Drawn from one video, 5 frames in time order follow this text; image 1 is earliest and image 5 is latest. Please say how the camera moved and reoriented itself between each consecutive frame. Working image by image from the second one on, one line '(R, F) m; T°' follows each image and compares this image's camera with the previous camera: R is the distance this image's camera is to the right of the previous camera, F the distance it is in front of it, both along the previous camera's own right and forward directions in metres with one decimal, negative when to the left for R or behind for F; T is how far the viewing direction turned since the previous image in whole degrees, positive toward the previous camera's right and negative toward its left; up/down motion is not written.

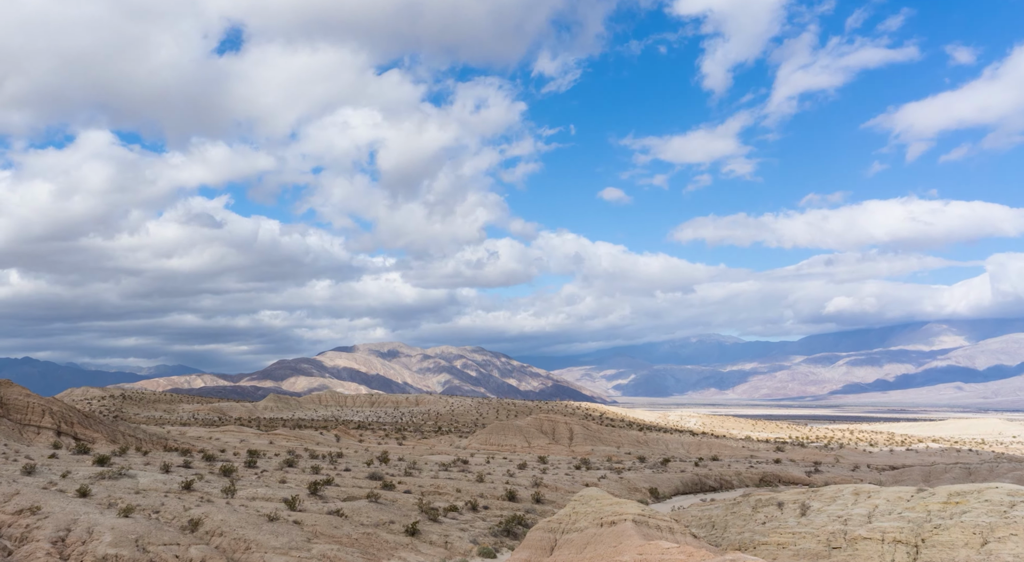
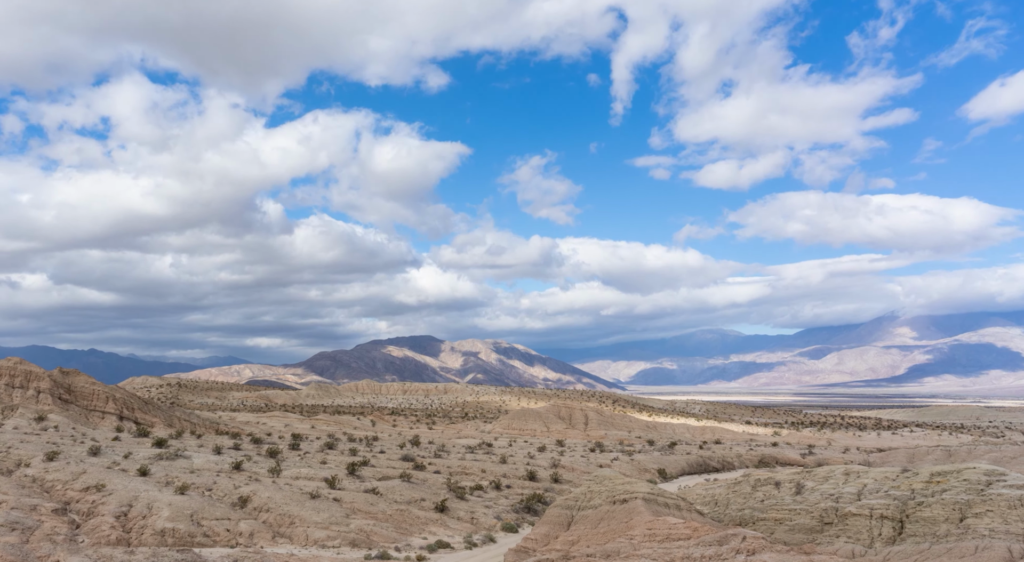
(-0.7, -2.4) m; 0°
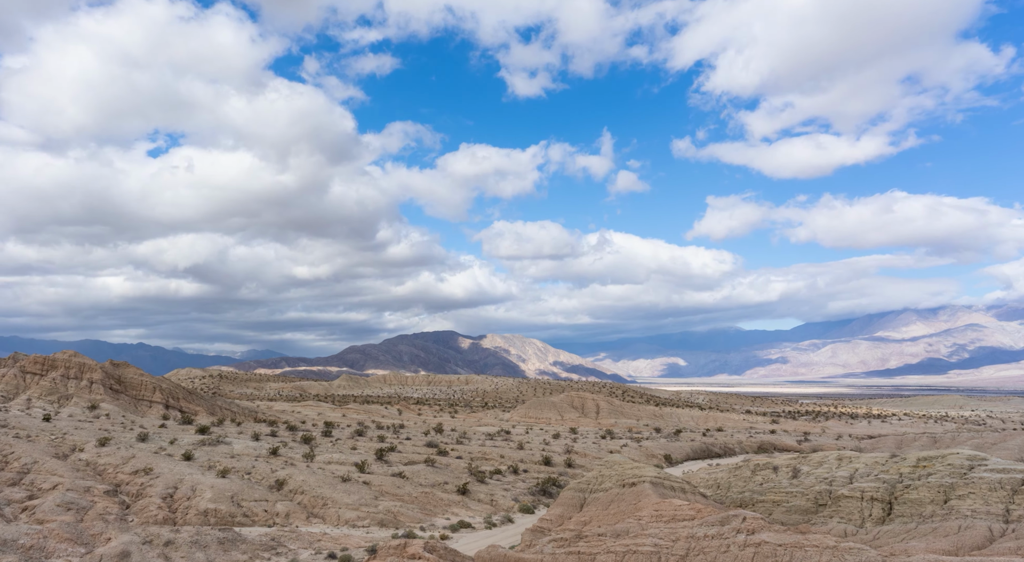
(-0.6, -2.2) m; 0°
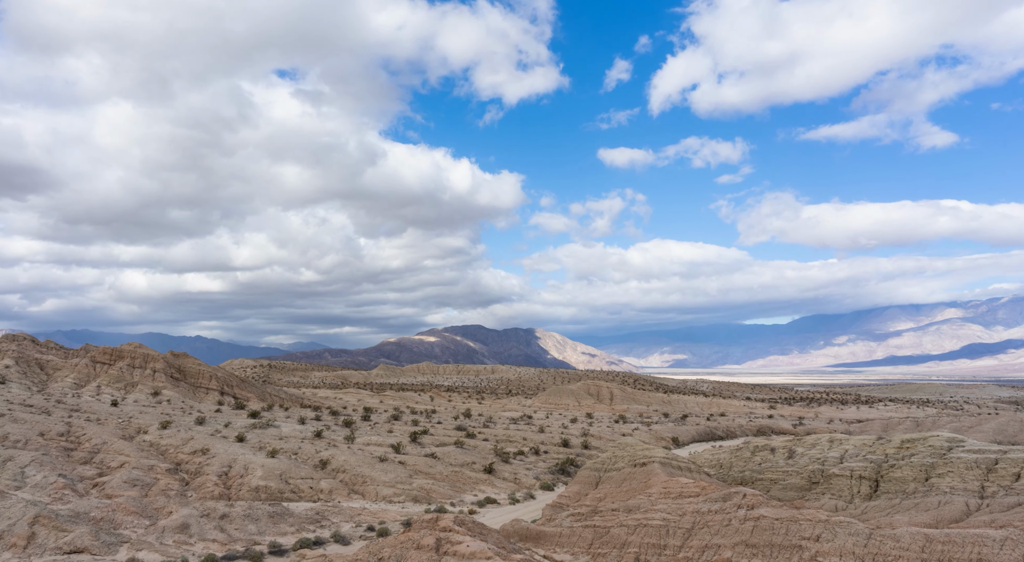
(-0.9, -3.1) m; 0°
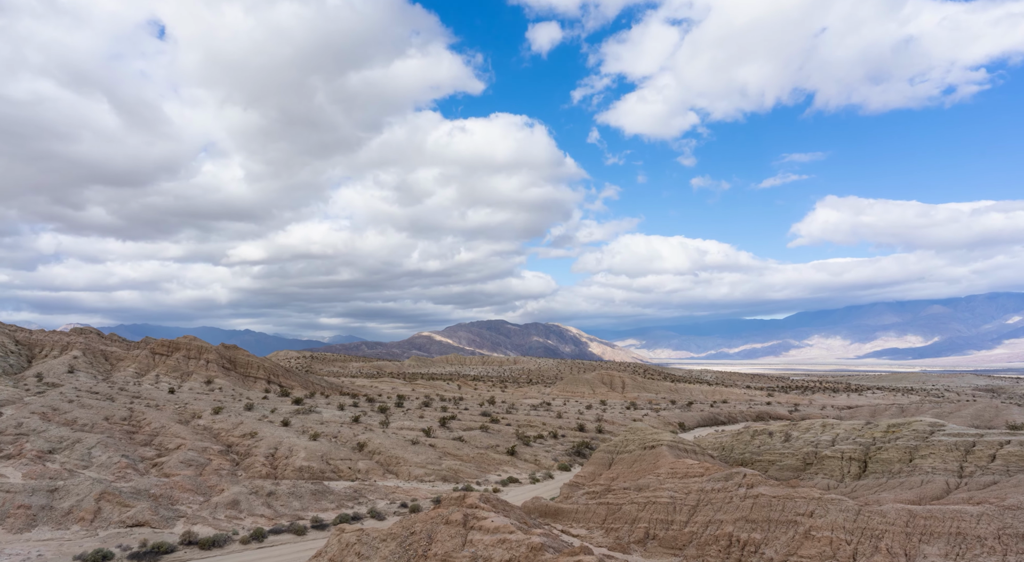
(-1.0, -3.2) m; 0°
